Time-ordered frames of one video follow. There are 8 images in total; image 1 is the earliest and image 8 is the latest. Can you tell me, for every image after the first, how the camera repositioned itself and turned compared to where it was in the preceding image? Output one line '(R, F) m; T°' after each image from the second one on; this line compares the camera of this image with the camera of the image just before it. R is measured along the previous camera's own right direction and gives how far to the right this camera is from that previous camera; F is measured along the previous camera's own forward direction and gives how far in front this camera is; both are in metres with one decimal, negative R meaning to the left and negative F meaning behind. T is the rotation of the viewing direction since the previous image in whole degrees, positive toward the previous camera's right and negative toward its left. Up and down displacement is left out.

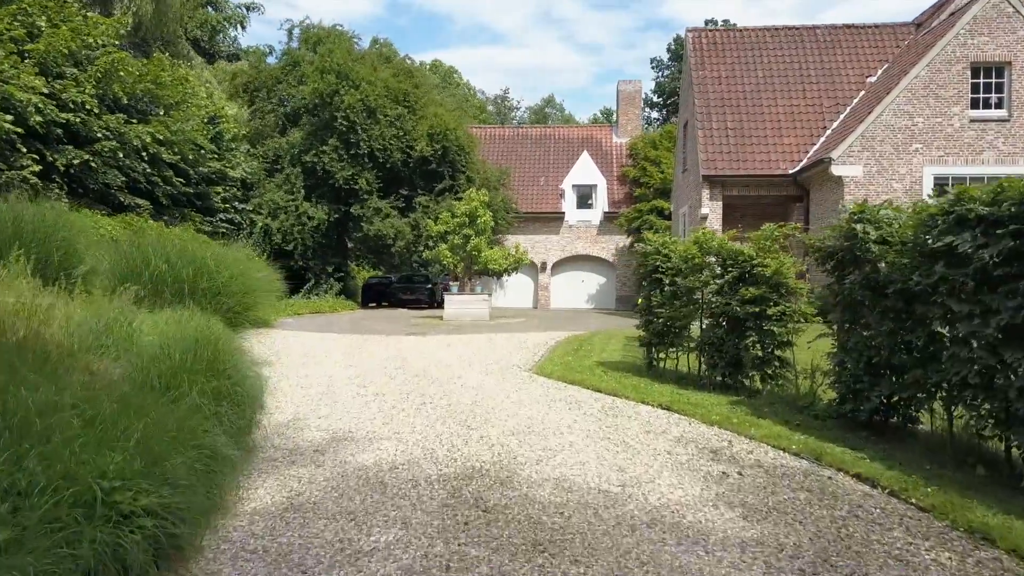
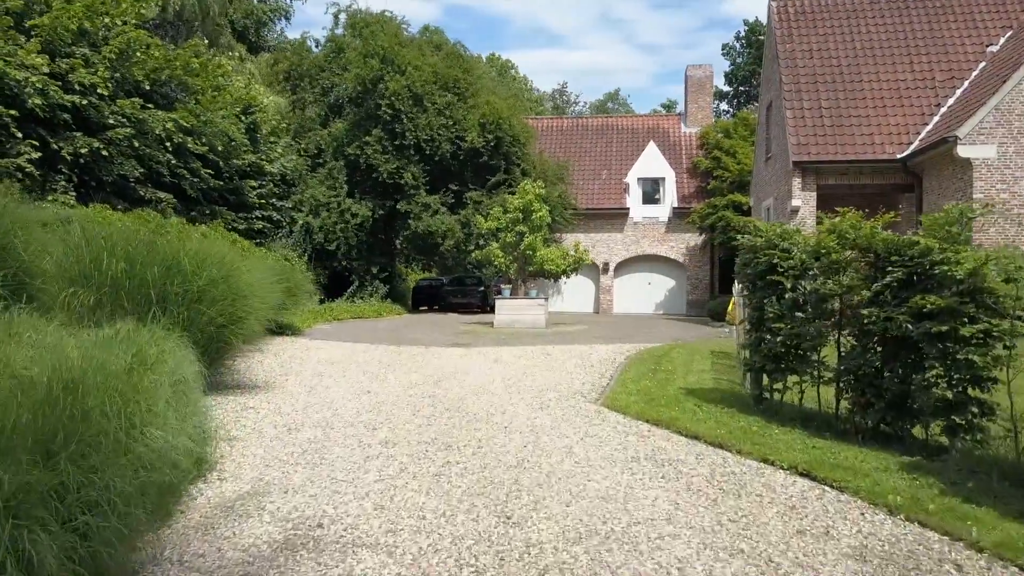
(0.0, +2.8) m; -4°
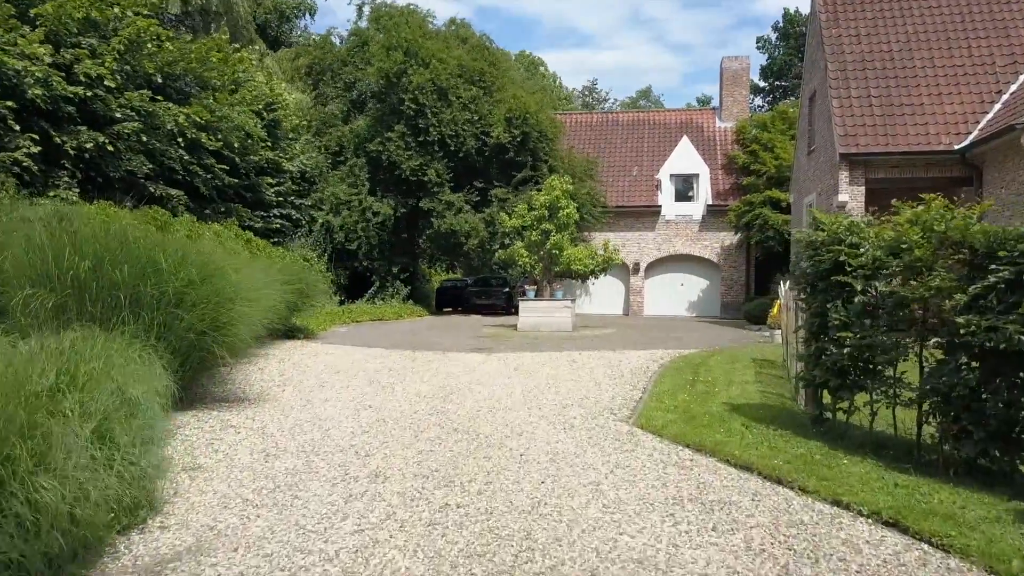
(+0.1, +1.2) m; -2°
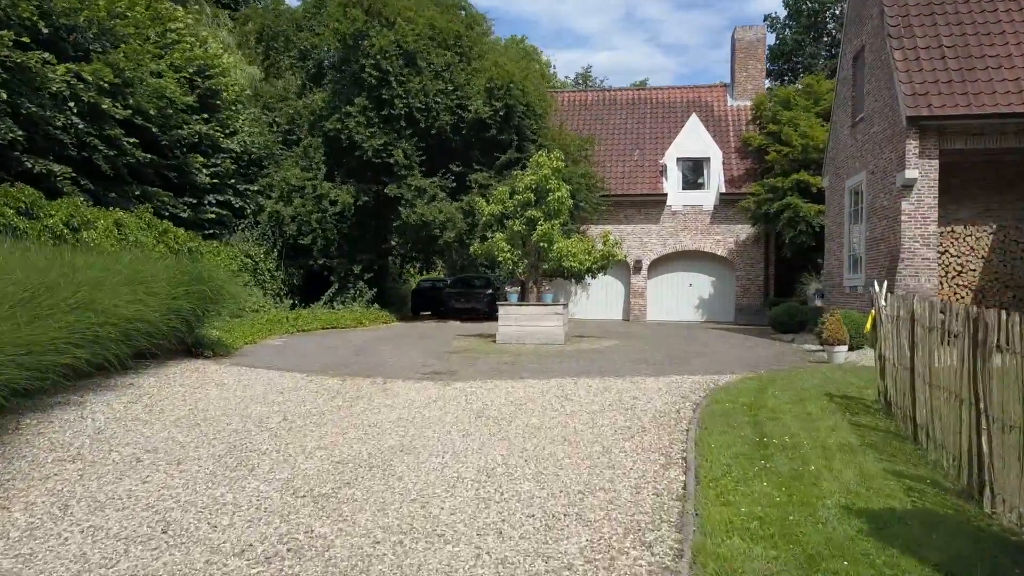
(+0.3, +4.3) m; +1°
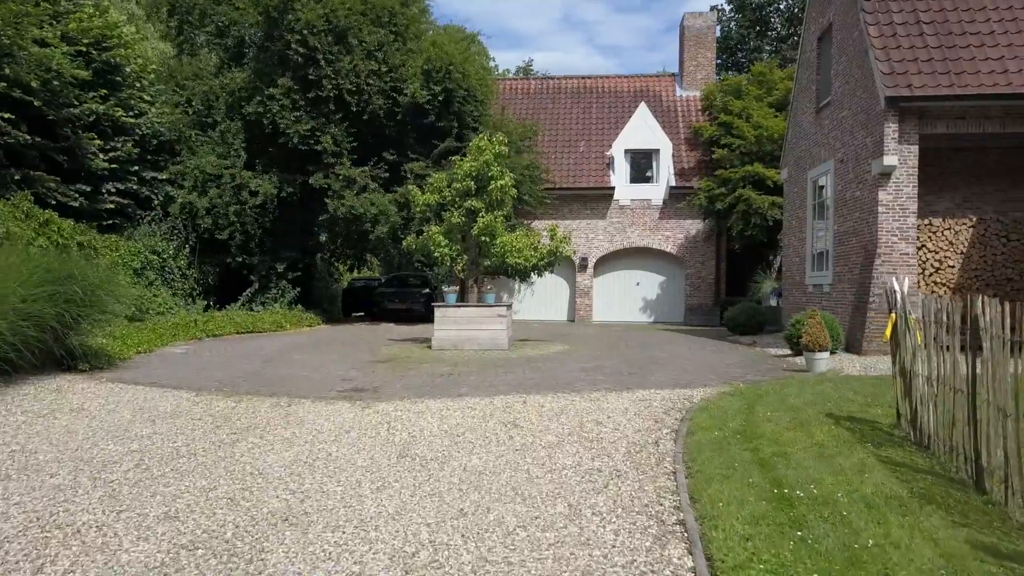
(+0.1, +1.9) m; +4°
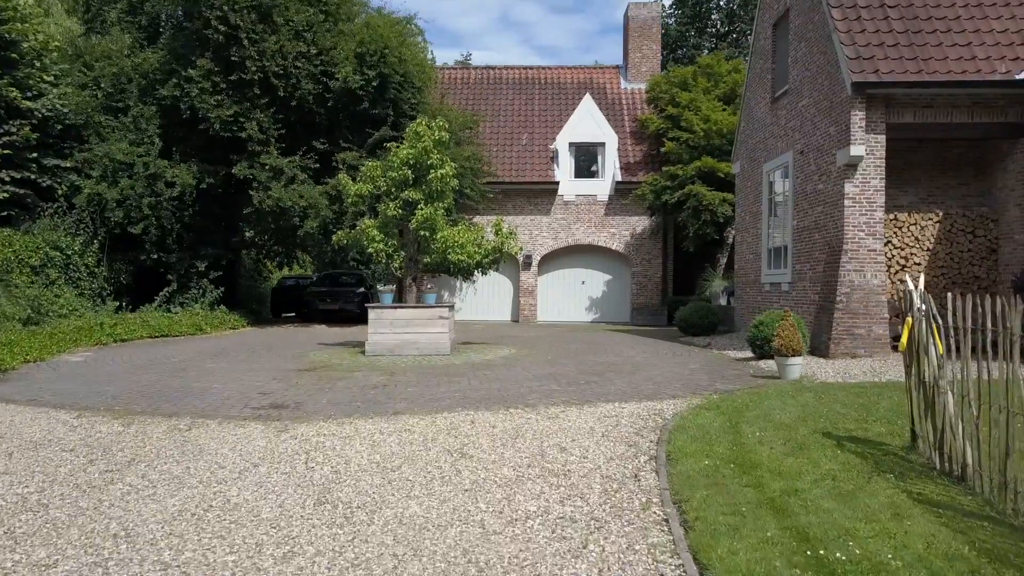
(-0.1, +1.3) m; +4°
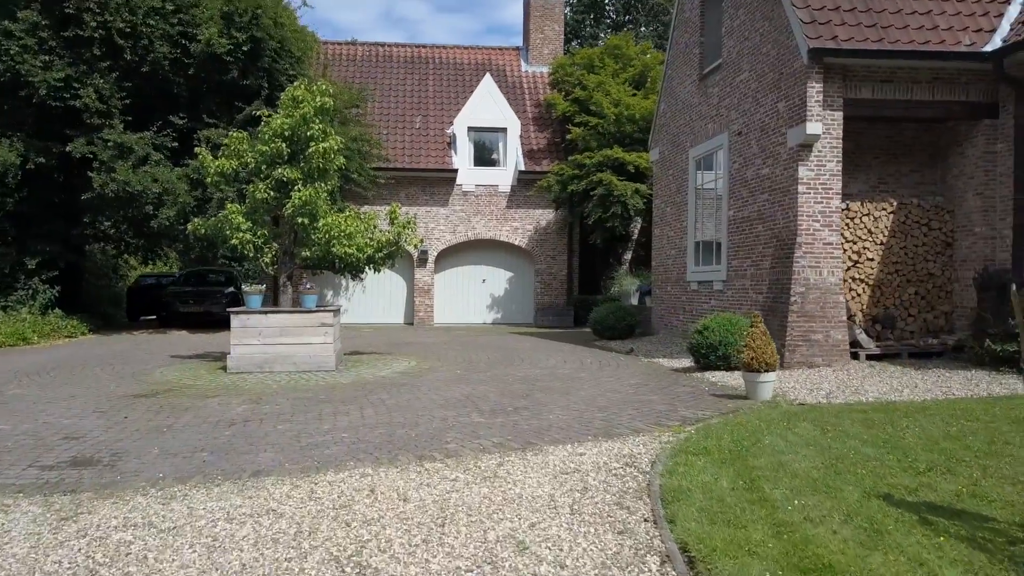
(-0.2, +2.4) m; +8°
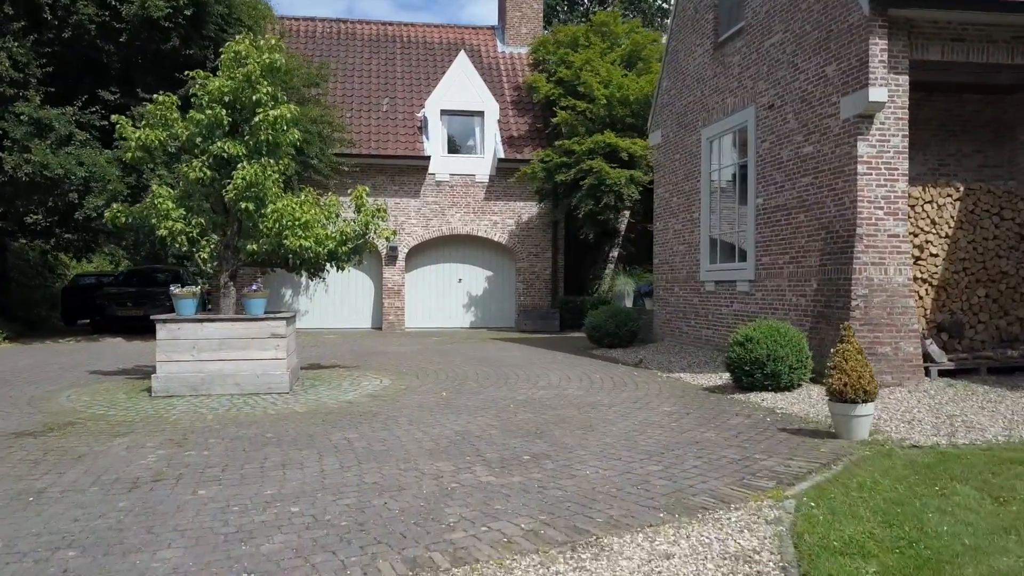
(-0.4, +2.2) m; +2°
